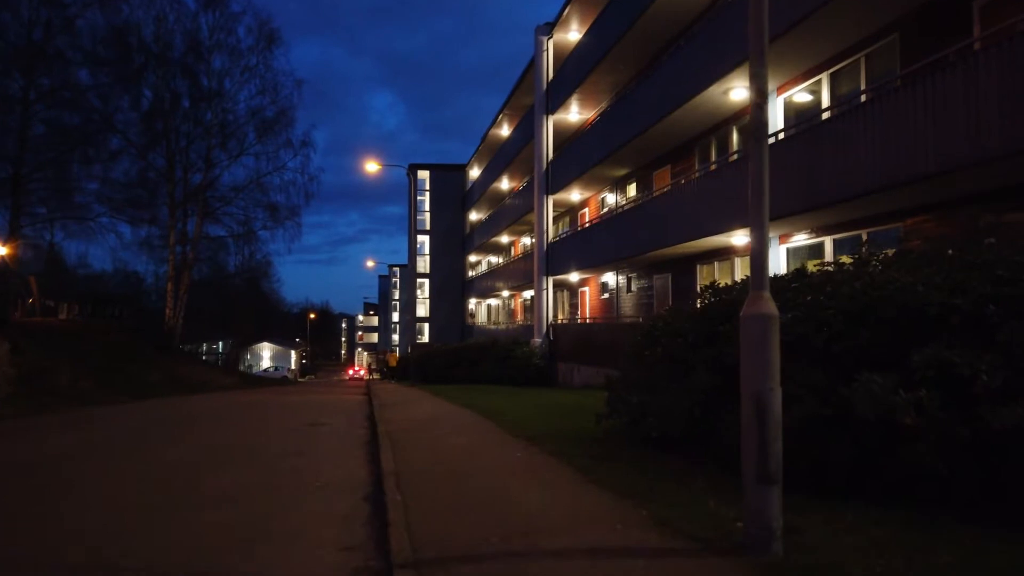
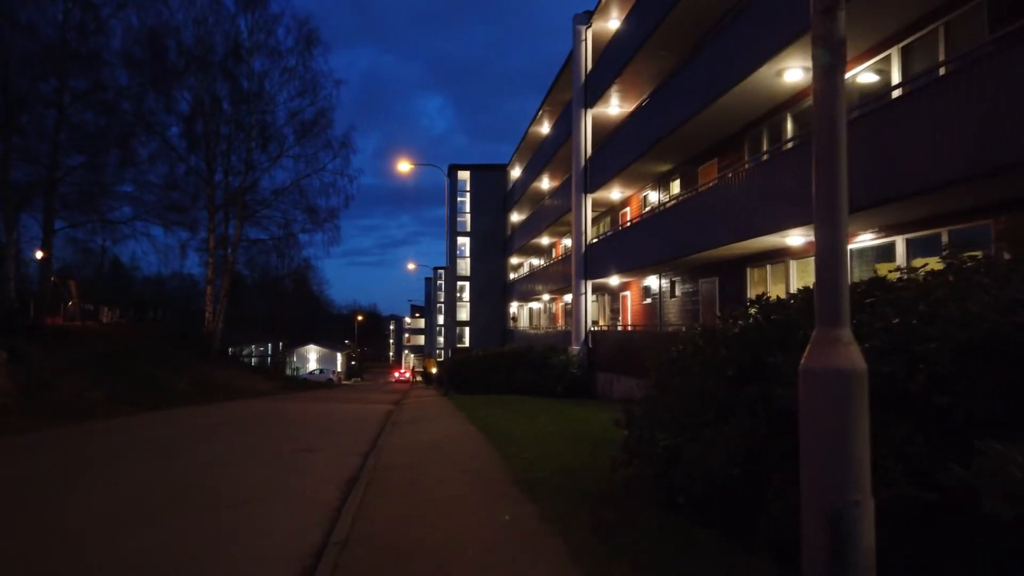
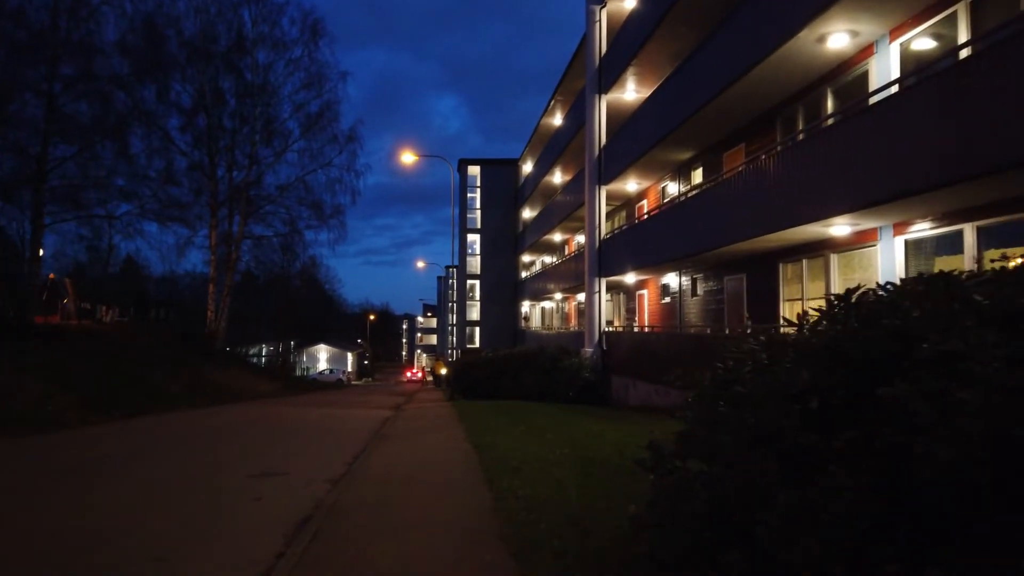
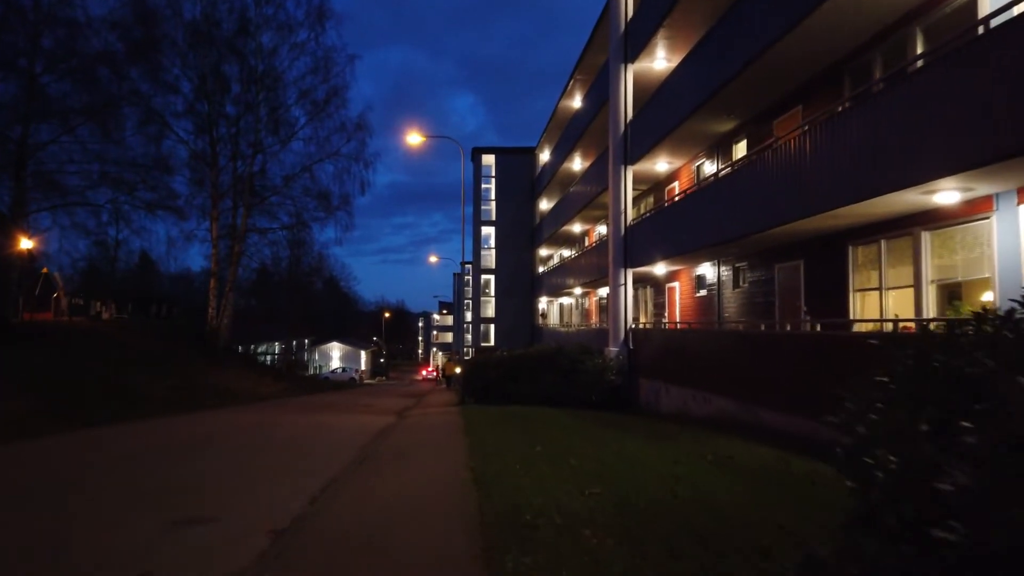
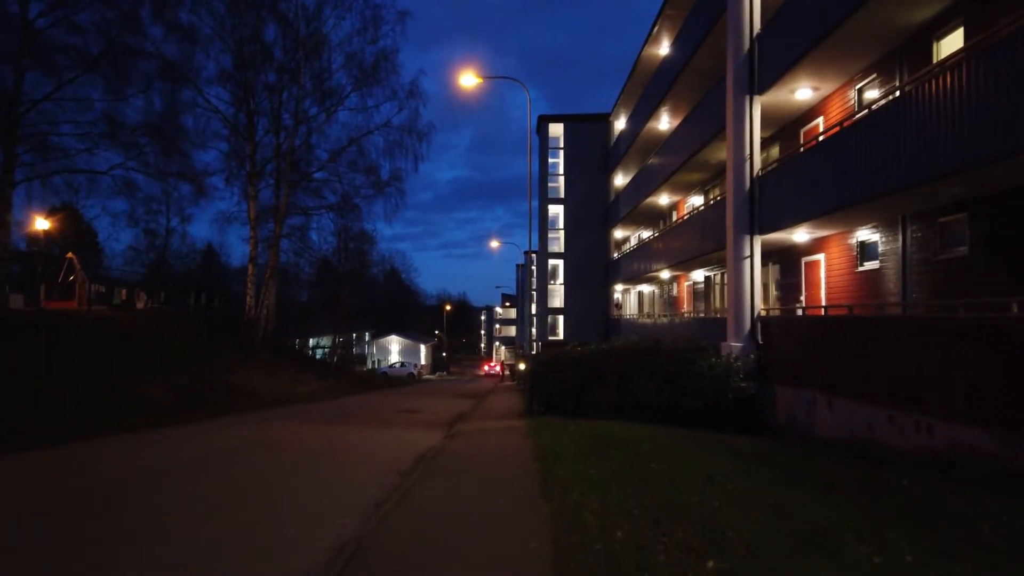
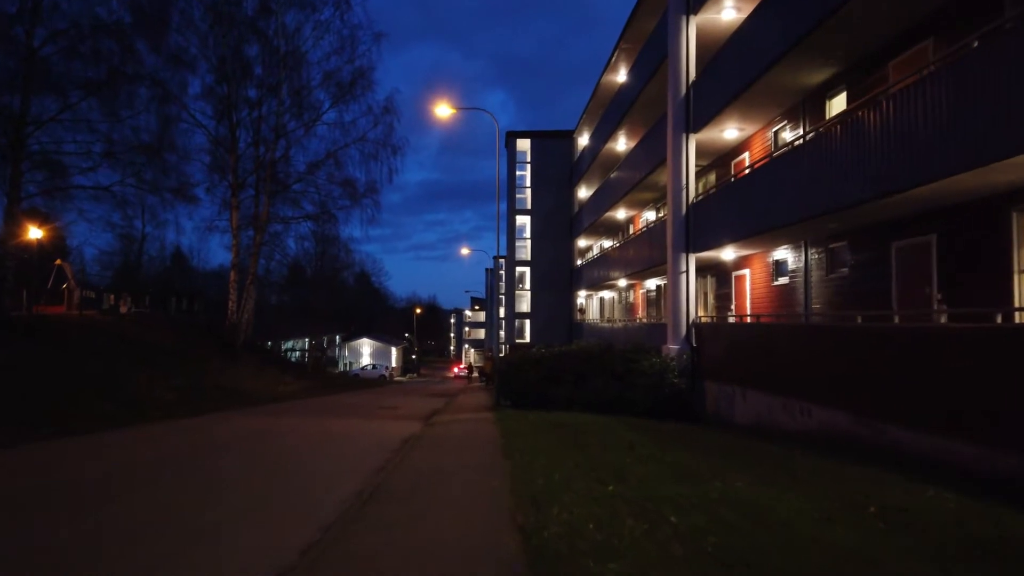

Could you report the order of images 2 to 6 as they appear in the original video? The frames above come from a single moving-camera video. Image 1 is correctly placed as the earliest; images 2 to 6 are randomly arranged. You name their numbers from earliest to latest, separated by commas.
2, 3, 4, 6, 5
